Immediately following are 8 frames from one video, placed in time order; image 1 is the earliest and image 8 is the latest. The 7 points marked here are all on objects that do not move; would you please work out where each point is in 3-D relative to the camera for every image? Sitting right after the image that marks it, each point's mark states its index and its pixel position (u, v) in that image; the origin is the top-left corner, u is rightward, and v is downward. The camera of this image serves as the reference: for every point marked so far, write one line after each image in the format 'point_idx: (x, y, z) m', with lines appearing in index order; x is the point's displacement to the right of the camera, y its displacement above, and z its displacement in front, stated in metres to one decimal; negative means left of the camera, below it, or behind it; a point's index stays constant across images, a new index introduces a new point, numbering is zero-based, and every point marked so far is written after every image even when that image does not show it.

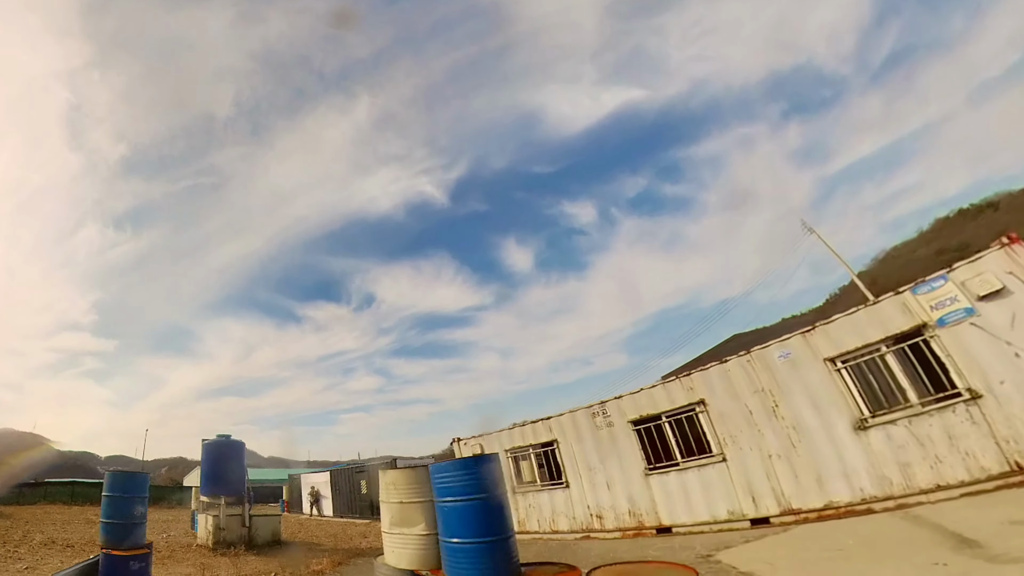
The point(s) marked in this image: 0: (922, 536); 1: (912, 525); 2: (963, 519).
0: (+5.5, -3.3, +5.1) m
1: (+5.8, -3.4, +5.5) m
2: (+6.2, -3.2, +5.3) m
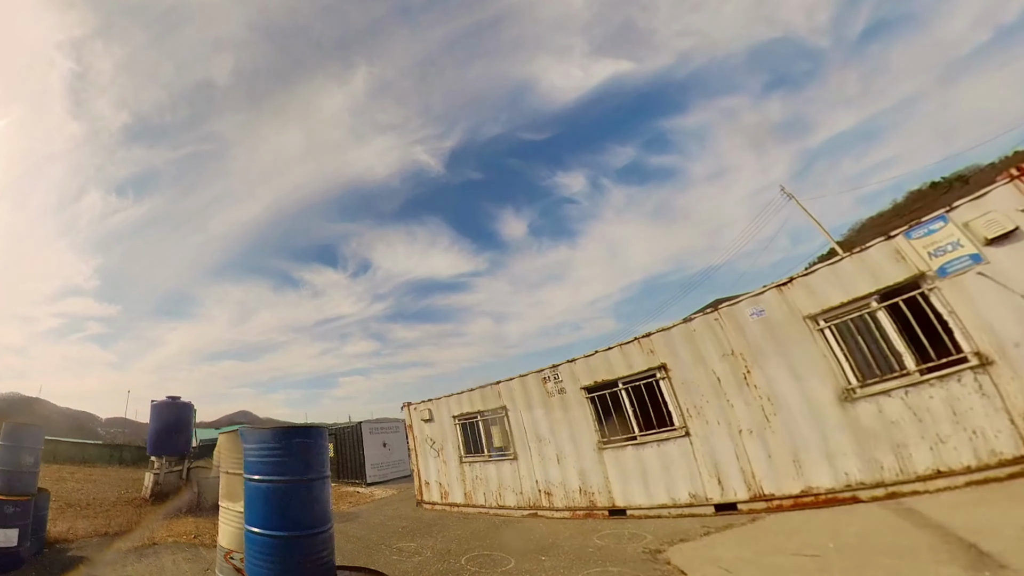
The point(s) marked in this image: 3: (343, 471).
0: (+4.4, -2.7, +4.2) m
1: (+4.7, -2.7, +4.6) m
2: (+5.2, -2.5, +4.3) m
3: (-7.1, -7.1, +16.0) m
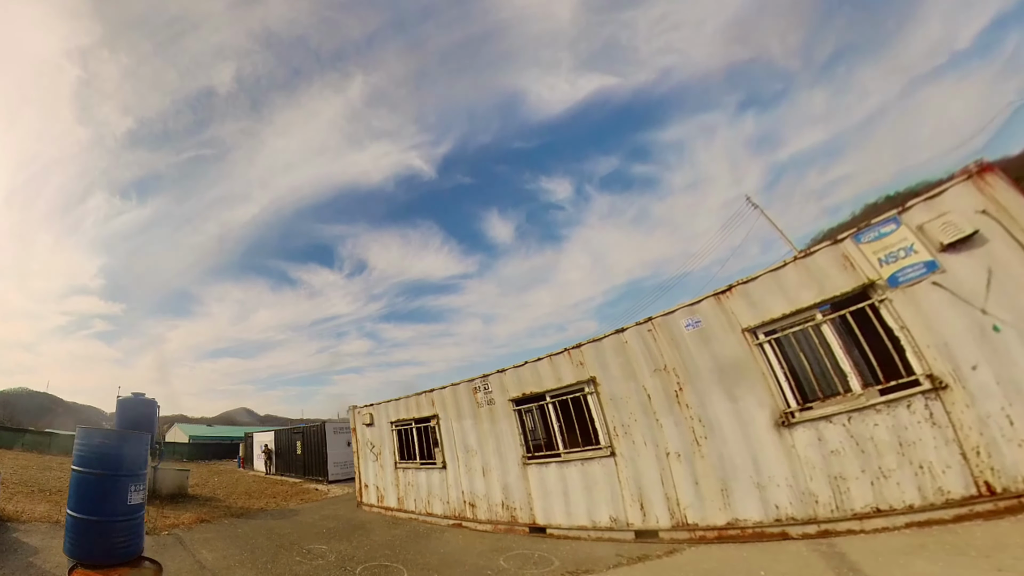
0: (+3.0, -2.8, +3.6) m
1: (+3.3, -2.9, +4.0) m
2: (+3.8, -2.7, +3.7) m
3: (-8.2, -7.2, +15.7) m
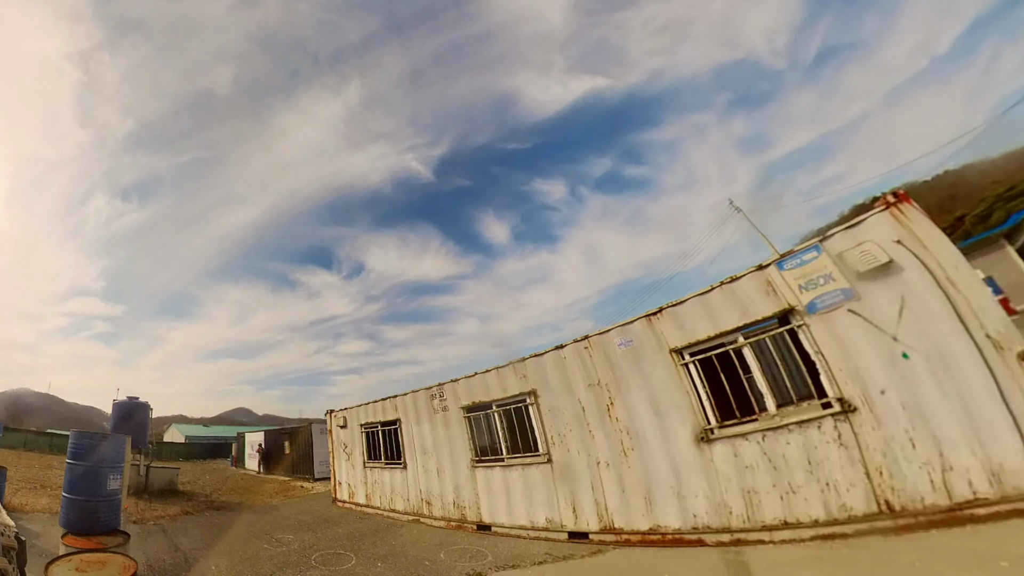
0: (+2.1, -3.1, +3.9) m
1: (+2.4, -3.2, +4.3) m
2: (+2.9, -3.0, +4.0) m
3: (-8.9, -7.5, +16.1) m
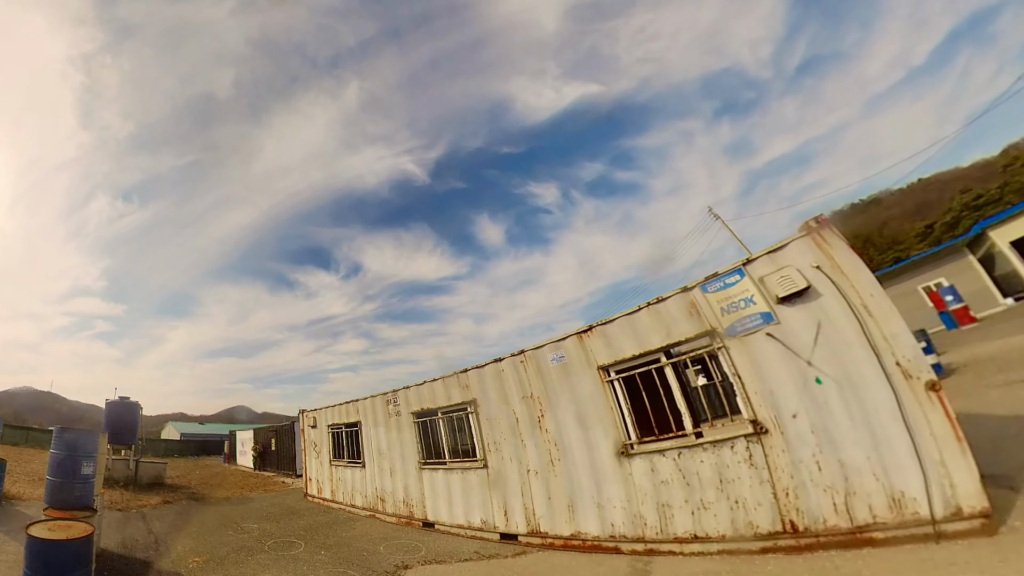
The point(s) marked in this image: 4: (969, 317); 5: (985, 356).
0: (+1.1, -3.4, +4.0) m
1: (+1.5, -3.4, +4.4) m
2: (+1.9, -3.2, +4.1) m
3: (-9.8, -7.7, +16.4) m
4: (+11.8, -0.7, +10.1) m
5: (+9.1, -1.3, +7.5) m
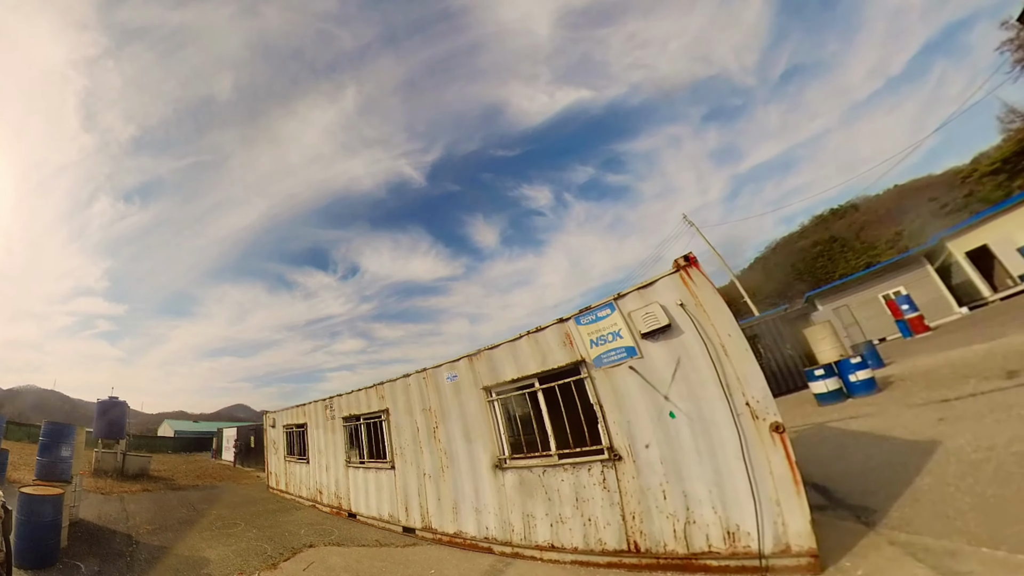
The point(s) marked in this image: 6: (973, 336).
0: (+0.4, -3.6, +4.4) m
1: (+0.7, -3.7, +4.8) m
2: (+1.2, -3.5, +4.5) m
3: (-10.4, -7.9, +16.9) m
4: (+11.1, -1.0, +10.4) m
5: (+8.4, -1.6, +7.9) m
6: (+10.5, -1.1, +8.8) m
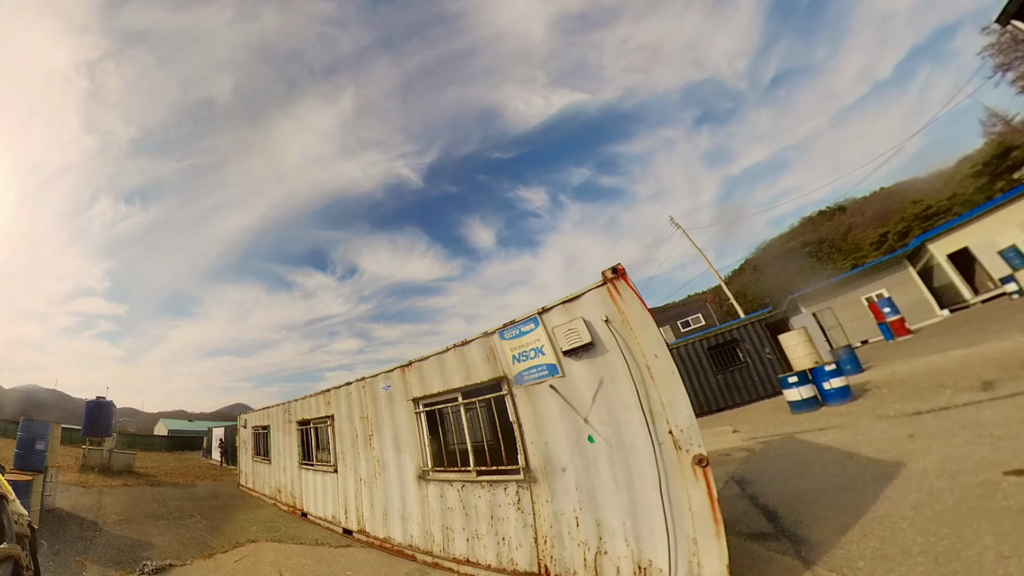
0: (-0.1, -3.7, +4.6) m
1: (+0.3, -3.8, +5.0) m
2: (+0.7, -3.6, +4.7) m
3: (-10.9, -7.9, +17.1) m
4: (+10.7, -1.1, +10.5) m
5: (+8.0, -1.7, +8.0) m
6: (+10.0, -1.2, +8.9) m
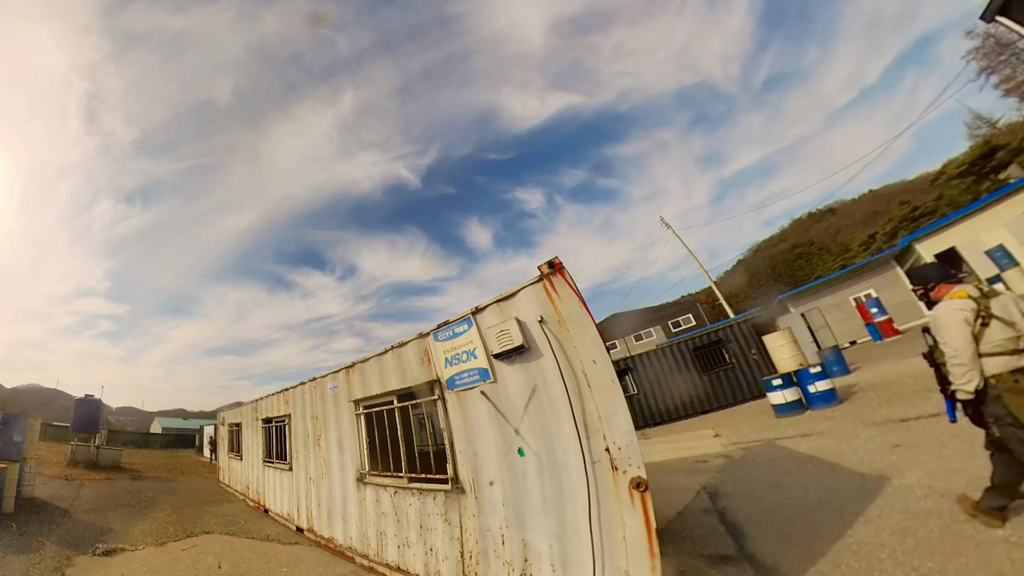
0: (-0.4, -3.7, +4.7) m
1: (-0.1, -3.8, +5.1) m
2: (+0.4, -3.6, +4.8) m
3: (-11.2, -7.9, +17.3) m
4: (+10.3, -1.1, +10.6) m
5: (+7.6, -1.7, +8.1) m
6: (+9.7, -1.2, +9.0) m
